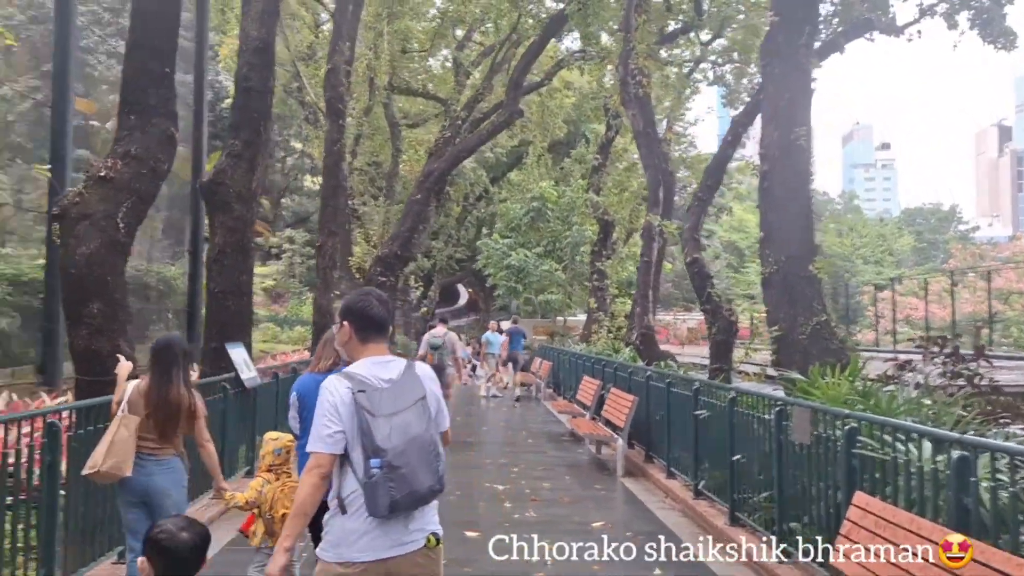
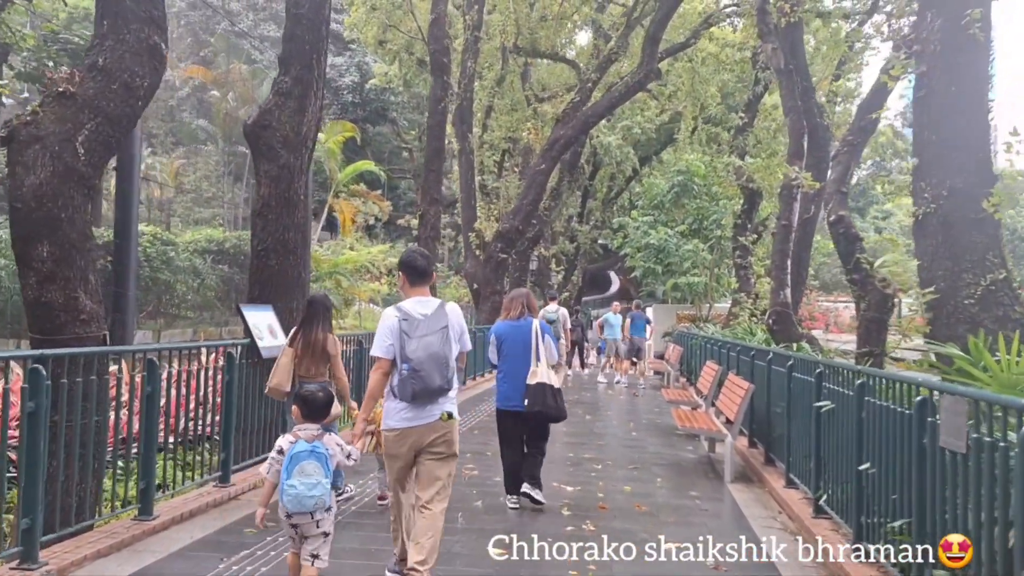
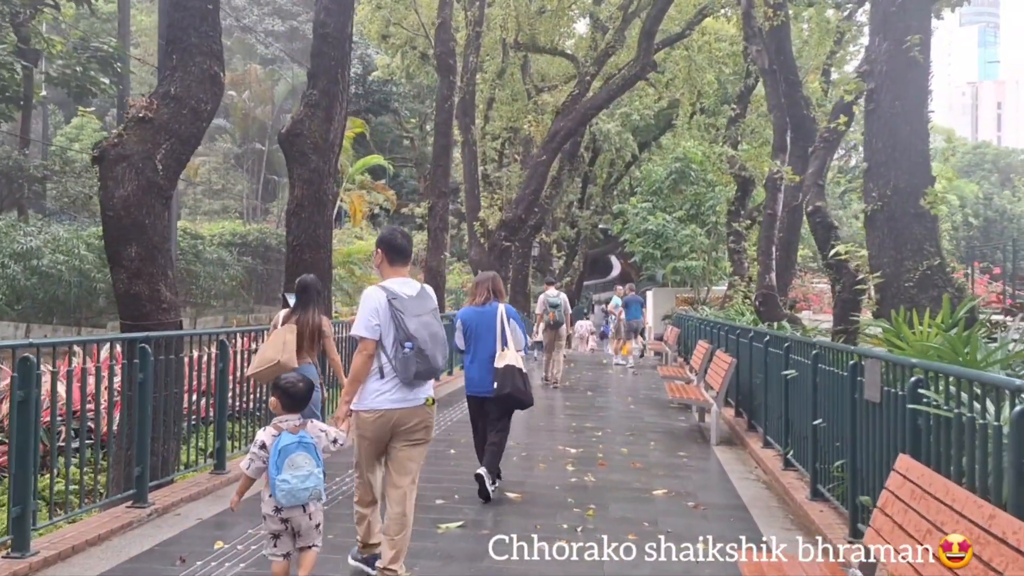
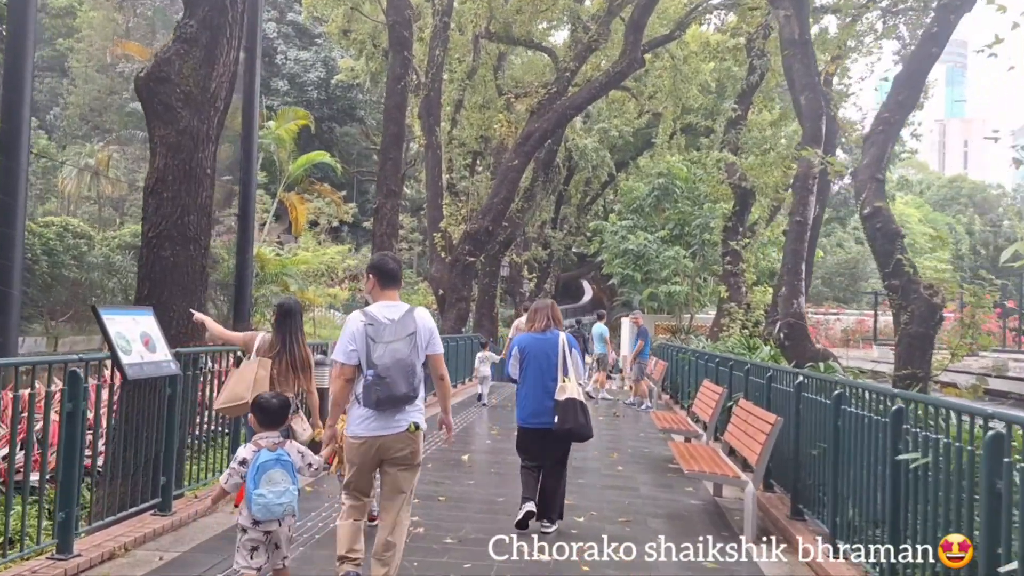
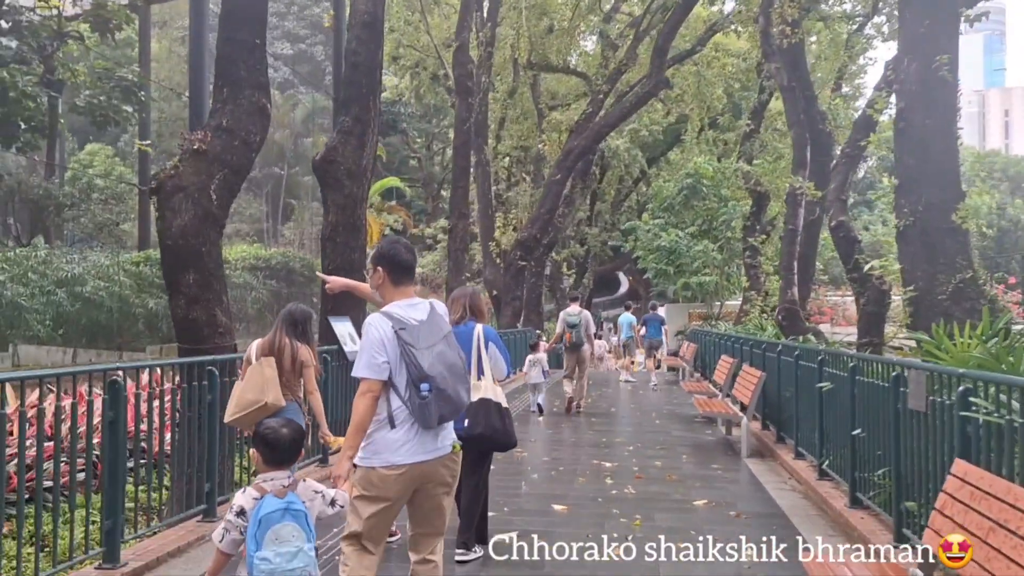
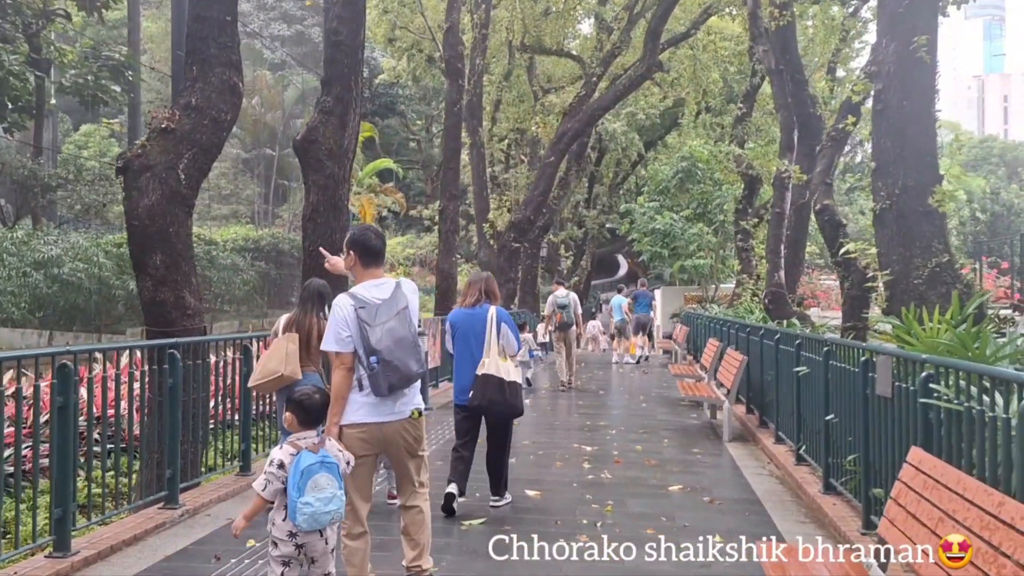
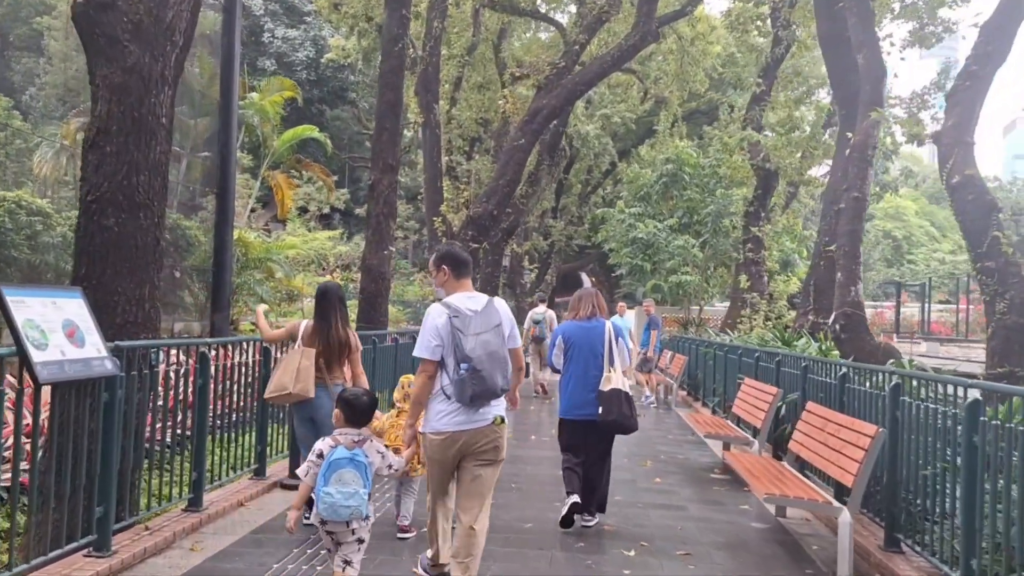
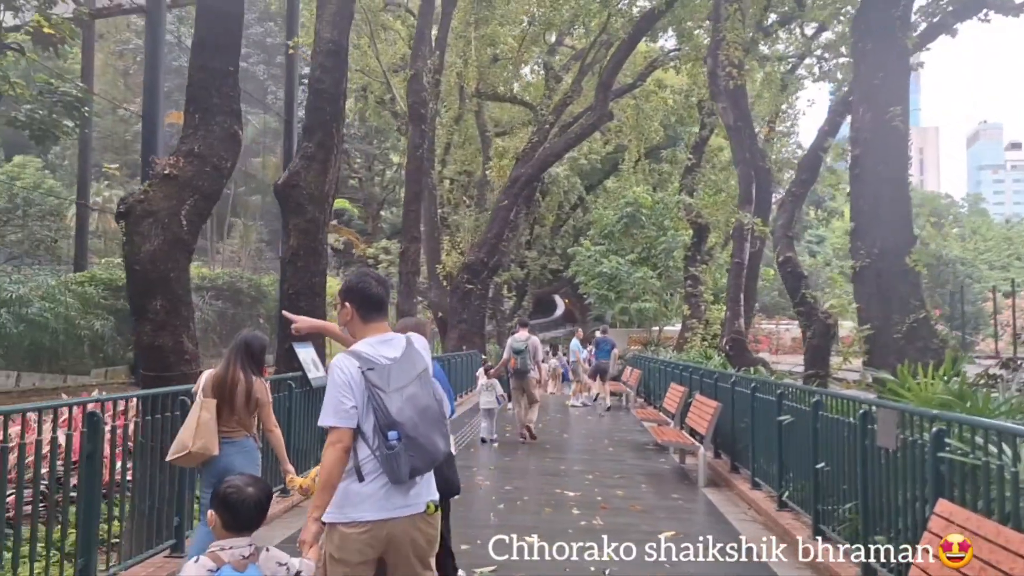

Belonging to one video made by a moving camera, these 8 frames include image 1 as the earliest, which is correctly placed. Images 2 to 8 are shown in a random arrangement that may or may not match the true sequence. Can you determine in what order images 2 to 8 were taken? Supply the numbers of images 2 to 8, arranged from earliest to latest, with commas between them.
8, 5, 6, 3, 2, 4, 7
